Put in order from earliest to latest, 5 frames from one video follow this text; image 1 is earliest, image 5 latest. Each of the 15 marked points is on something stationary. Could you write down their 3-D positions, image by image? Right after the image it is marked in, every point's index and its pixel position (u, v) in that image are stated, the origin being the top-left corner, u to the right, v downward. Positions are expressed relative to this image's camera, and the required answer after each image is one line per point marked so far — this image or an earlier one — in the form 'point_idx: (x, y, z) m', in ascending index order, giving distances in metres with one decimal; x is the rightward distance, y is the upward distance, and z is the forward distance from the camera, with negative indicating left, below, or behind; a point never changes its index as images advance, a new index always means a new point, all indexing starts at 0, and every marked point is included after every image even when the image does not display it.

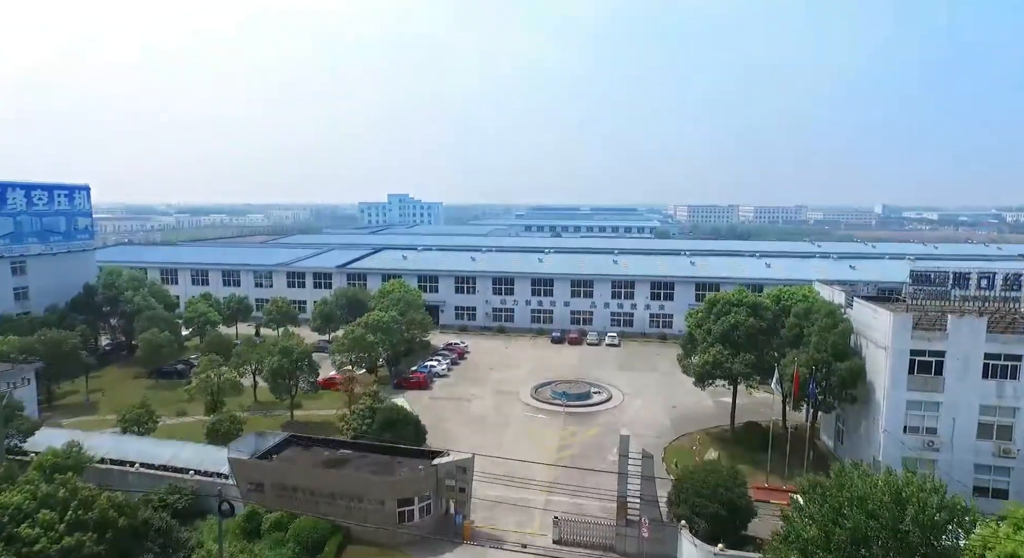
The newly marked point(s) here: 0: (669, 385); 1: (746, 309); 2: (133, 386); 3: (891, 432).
0: (+4.1, -2.8, +16.7) m
1: (+4.3, -0.5, +11.5) m
2: (-9.3, -2.6, +15.5) m
3: (+5.5, -2.2, +9.2) m
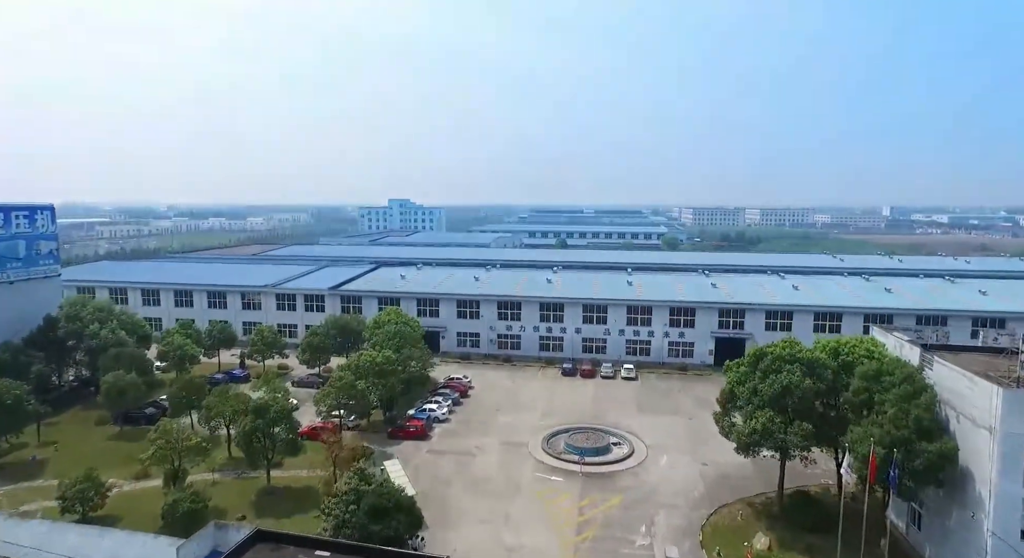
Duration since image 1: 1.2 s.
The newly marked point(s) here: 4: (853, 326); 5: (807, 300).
0: (+4.3, -3.6, +14.9) m
1: (+4.4, -1.3, +9.7) m
2: (-9.1, -3.4, +13.8) m
3: (+5.7, -3.0, +7.4) m
4: (+10.3, -1.4, +19.0) m
5: (+9.2, -0.6, +19.8) m
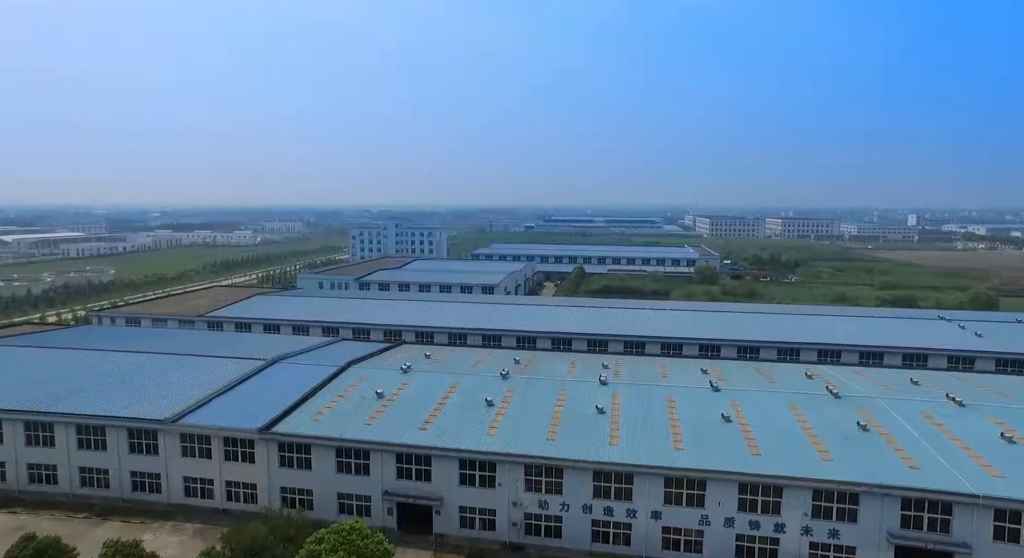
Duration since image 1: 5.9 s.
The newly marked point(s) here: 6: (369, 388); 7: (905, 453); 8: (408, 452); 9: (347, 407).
0: (+5.1, -6.8, +6.6) m
1: (+5.2, -4.5, +1.4) m
2: (-8.4, -6.5, +5.6) m
3: (+6.4, -6.2, -0.9) m
4: (+11.0, -4.5, +10.7) m
5: (+10.0, -3.8, +11.5) m
6: (-3.9, -3.0, +17.3) m
7: (+8.2, -3.6, +13.1) m
8: (-2.3, -3.8, +14.0) m
9: (-4.2, -3.2, +15.9) m
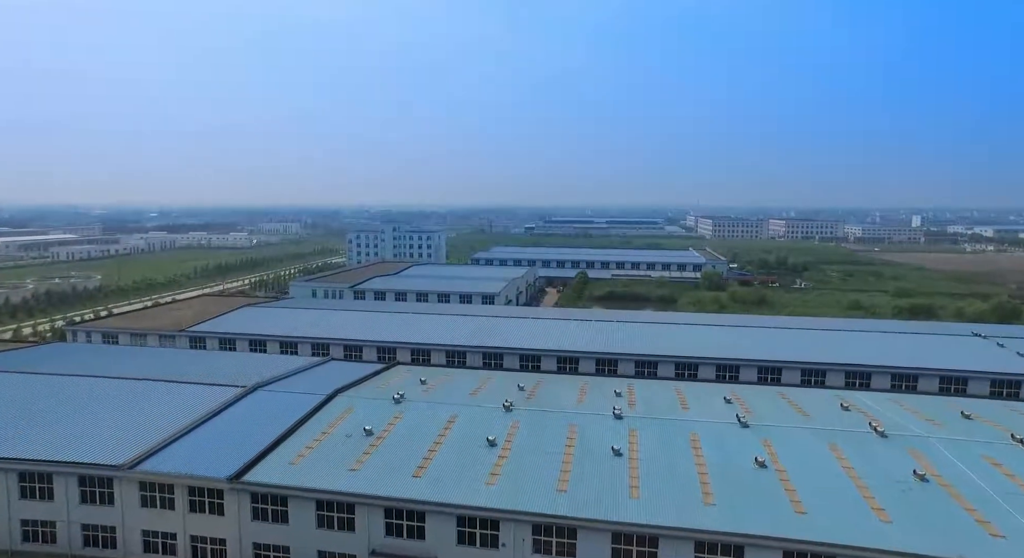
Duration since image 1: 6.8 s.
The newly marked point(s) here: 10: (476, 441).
0: (+5.2, -7.3, +4.8) m
1: (+5.3, -5.1, -0.4) m
2: (-8.3, -7.1, +3.8) m
3: (+6.5, -6.7, -2.7) m
4: (+11.1, -5.1, +8.9) m
5: (+10.1, -4.4, +9.7) m
6: (-3.8, -3.5, +15.5) m
7: (+8.3, -4.1, +11.3) m
8: (-2.2, -4.4, +12.1) m
9: (-4.1, -3.8, +14.1) m
10: (-0.8, -3.7, +14.5) m
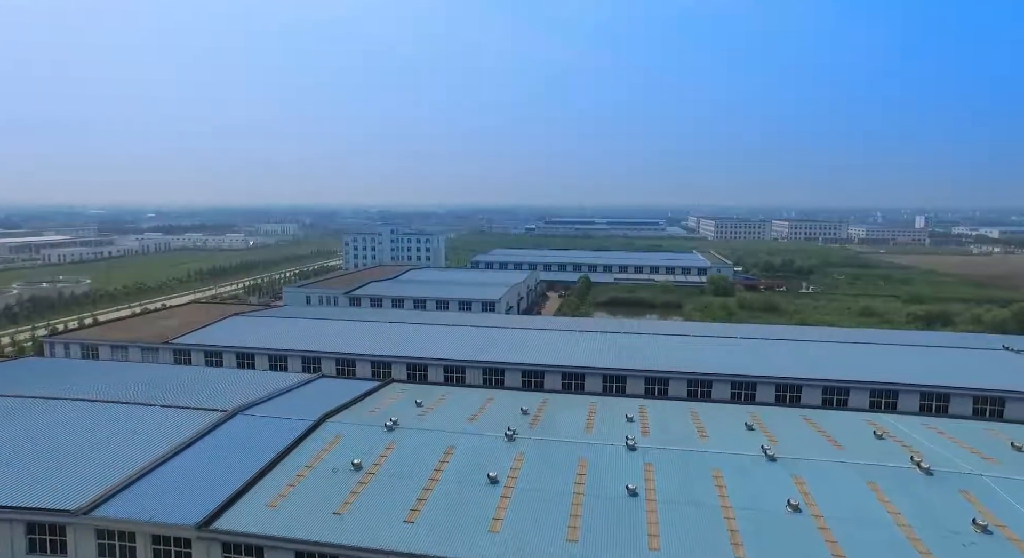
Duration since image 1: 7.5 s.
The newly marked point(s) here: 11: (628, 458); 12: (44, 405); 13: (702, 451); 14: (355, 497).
0: (+5.3, -7.7, +3.4) m
1: (+5.3, -5.5, -1.8) m
2: (-8.2, -7.5, +2.3) m
3: (+6.6, -7.2, -4.1) m
4: (+11.2, -5.5, +7.5) m
5: (+10.2, -4.8, +8.3) m
6: (-3.7, -3.9, +14.0) m
7: (+8.4, -4.5, +9.8) m
8: (-2.1, -4.7, +10.7) m
9: (-4.0, -4.1, +12.7) m
10: (-0.7, -4.1, +13.1) m
11: (+2.6, -3.9, +13.8) m
12: (-12.5, -3.4, +16.8) m
13: (+4.3, -3.8, +14.3) m
14: (-3.0, -4.2, +12.3) m
